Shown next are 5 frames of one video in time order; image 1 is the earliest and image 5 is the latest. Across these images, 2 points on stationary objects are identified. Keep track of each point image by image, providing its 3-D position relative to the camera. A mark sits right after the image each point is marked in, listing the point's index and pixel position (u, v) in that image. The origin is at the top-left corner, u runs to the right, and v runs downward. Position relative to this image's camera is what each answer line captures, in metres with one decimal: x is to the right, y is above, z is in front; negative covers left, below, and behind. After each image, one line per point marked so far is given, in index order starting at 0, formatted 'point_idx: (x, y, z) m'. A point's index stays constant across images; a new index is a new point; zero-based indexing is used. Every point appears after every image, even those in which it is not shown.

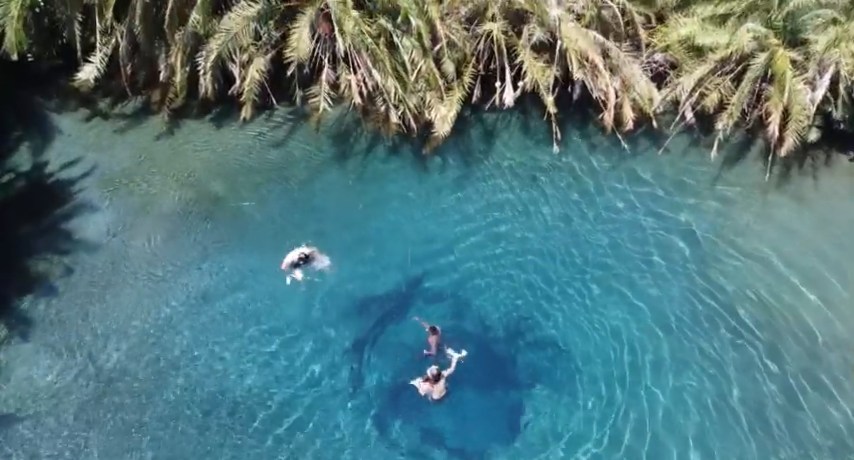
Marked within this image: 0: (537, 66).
0: (+1.8, +2.7, +10.5) m
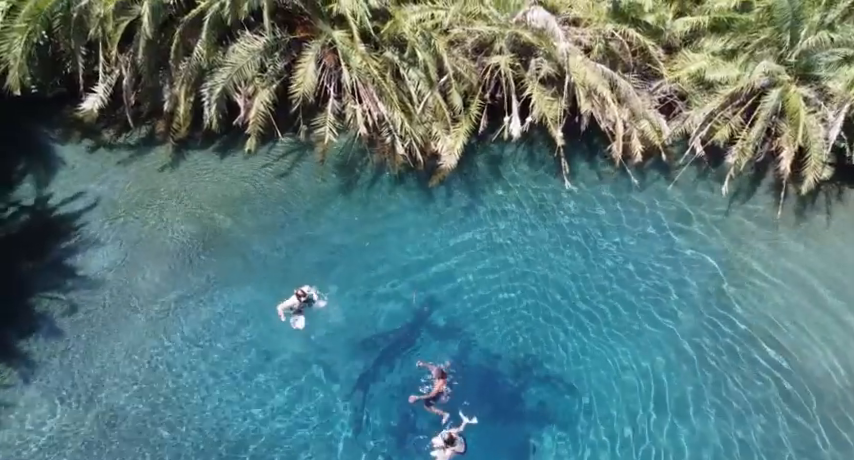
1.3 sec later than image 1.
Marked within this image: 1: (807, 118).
0: (+1.9, +2.1, +10.4) m
1: (+5.3, +1.6, +9.1) m
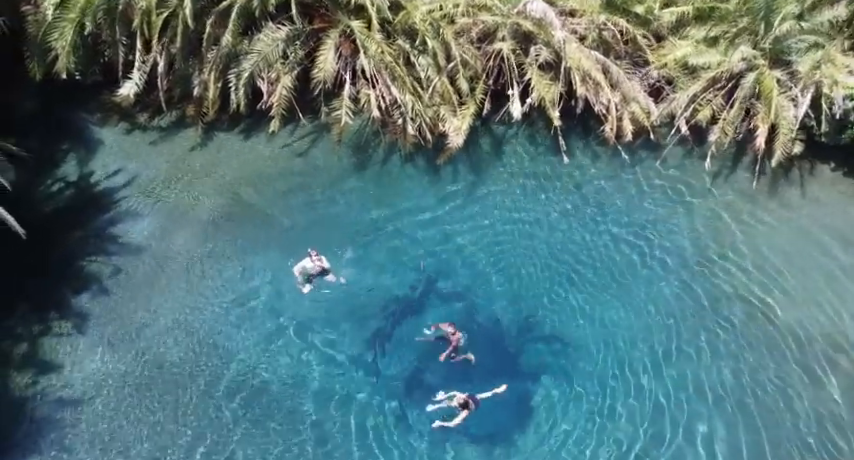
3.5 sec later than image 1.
0: (+2.0, +2.6, +11.4) m
1: (+5.5, +2.0, +10.1) m
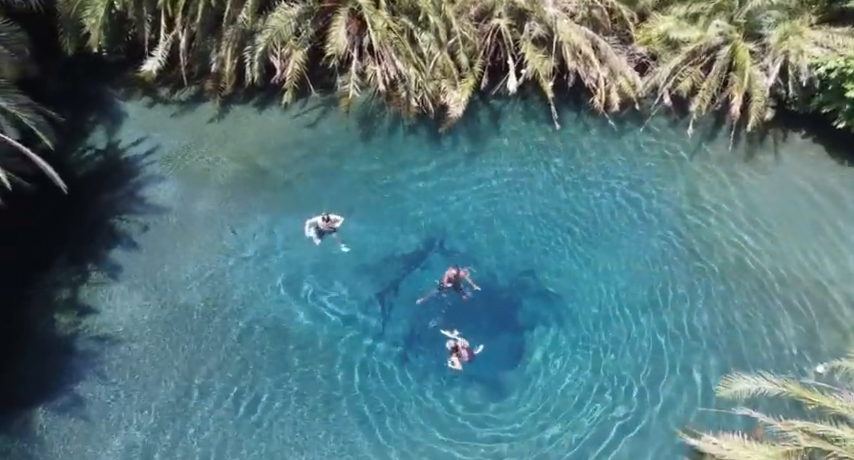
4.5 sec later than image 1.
0: (+2.1, +3.3, +12.3) m
1: (+5.5, +2.7, +11.0) m
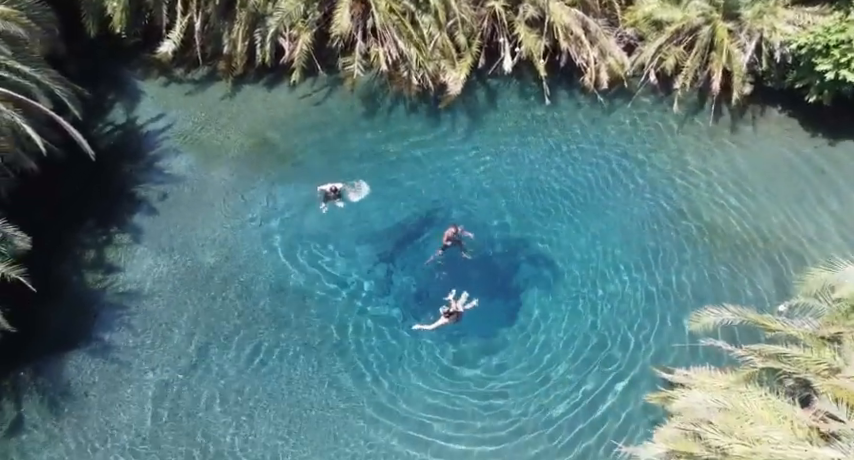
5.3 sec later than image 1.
0: (+2.1, +3.9, +13.0) m
1: (+5.5, +3.3, +11.7) m
